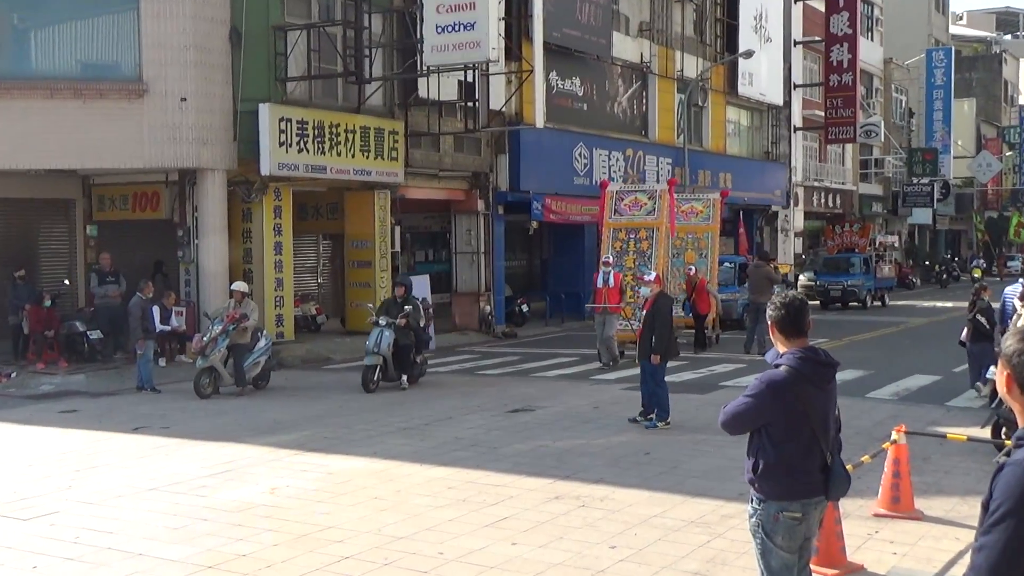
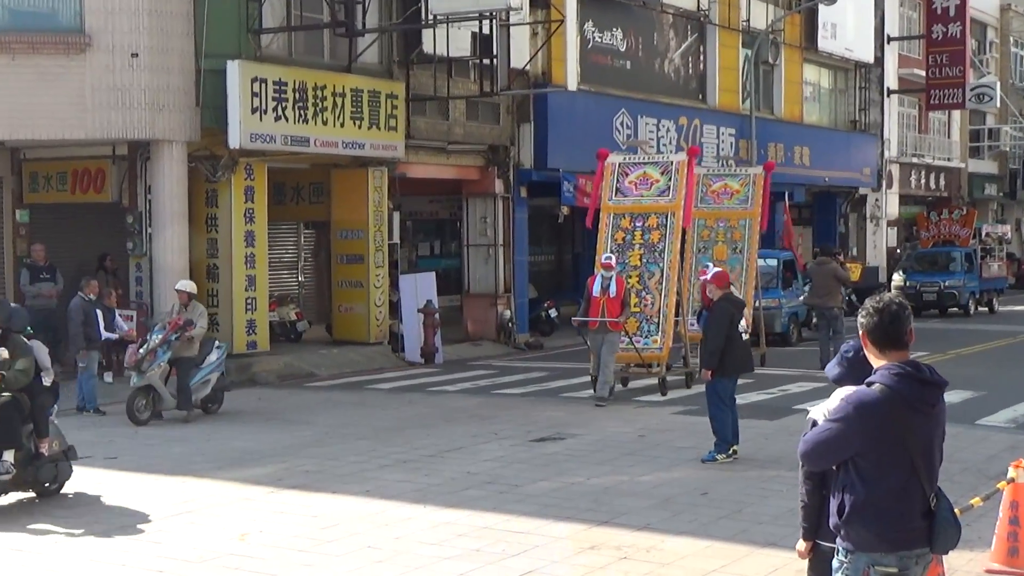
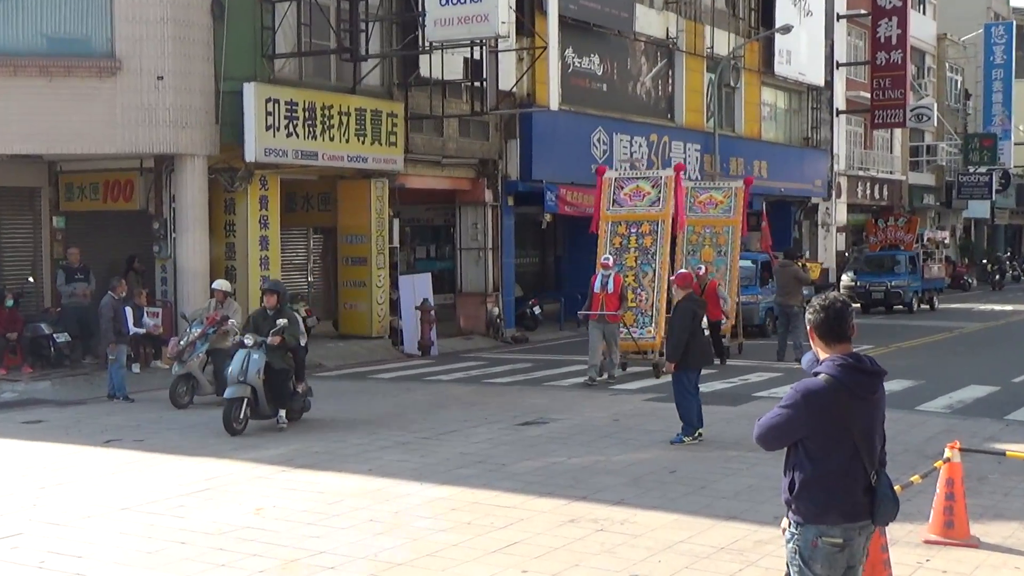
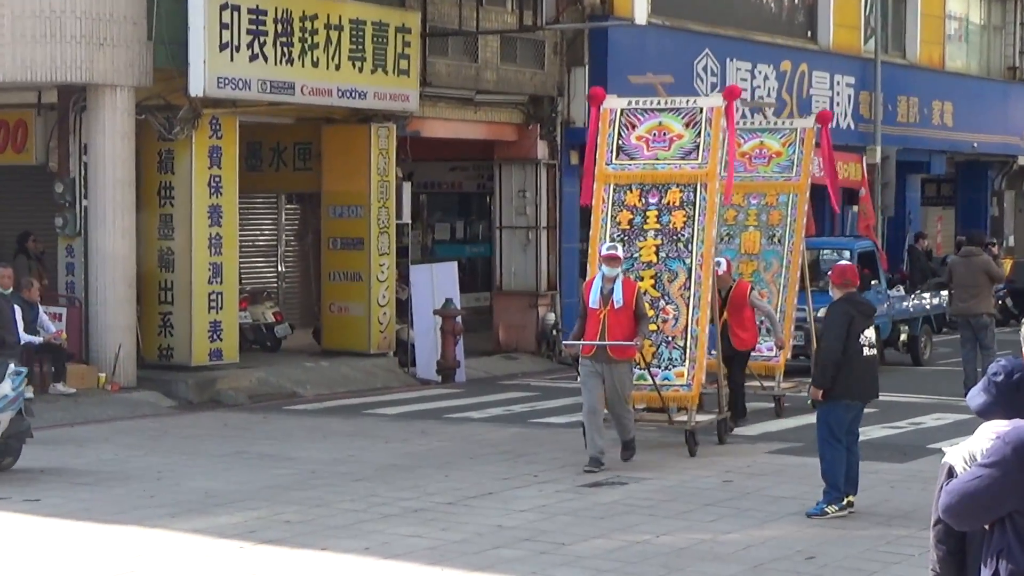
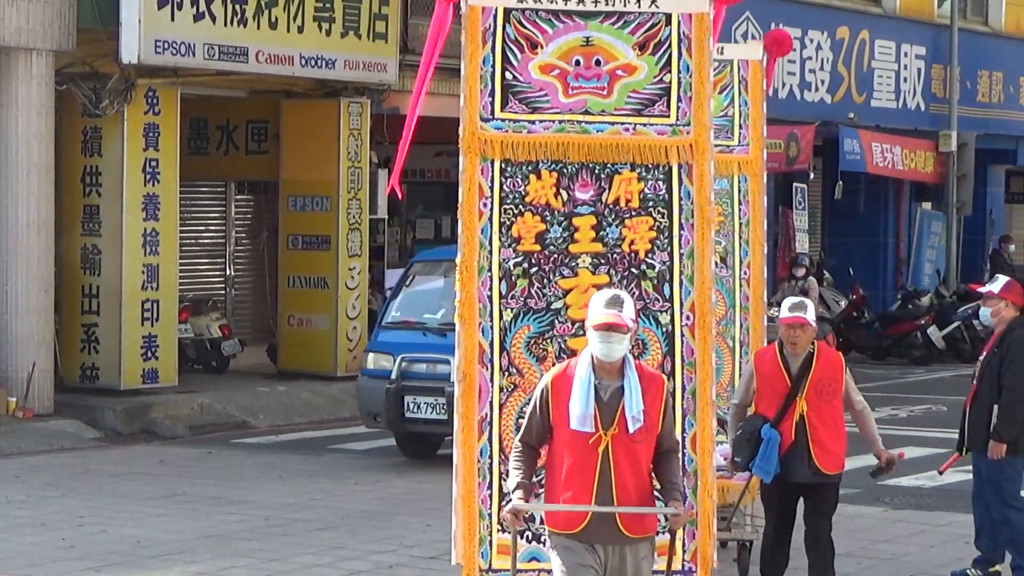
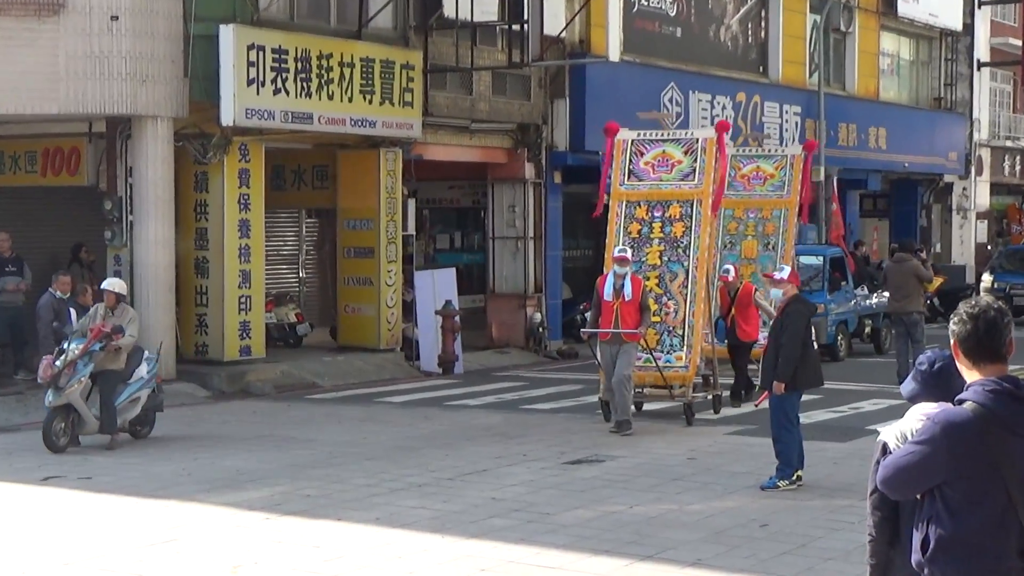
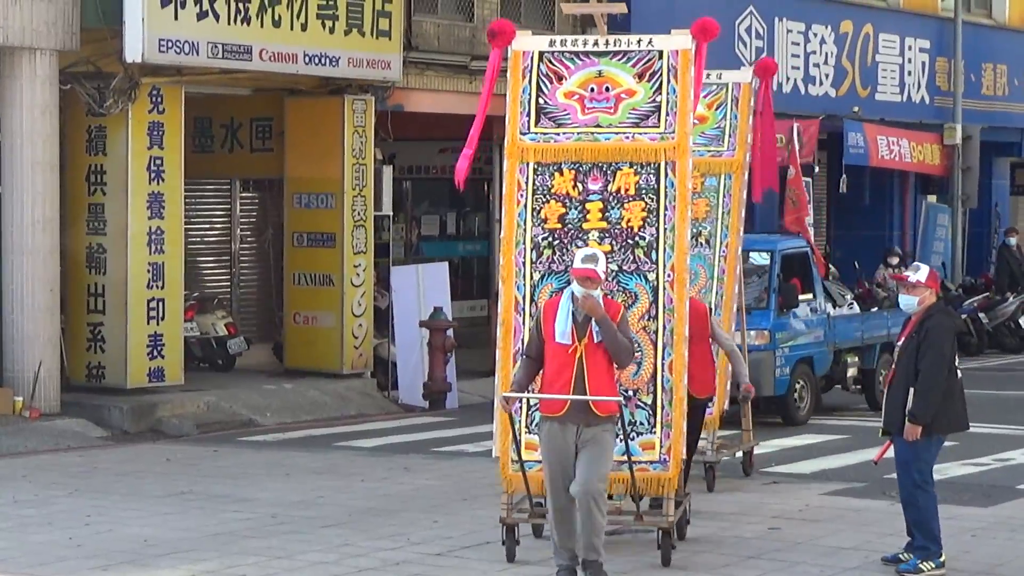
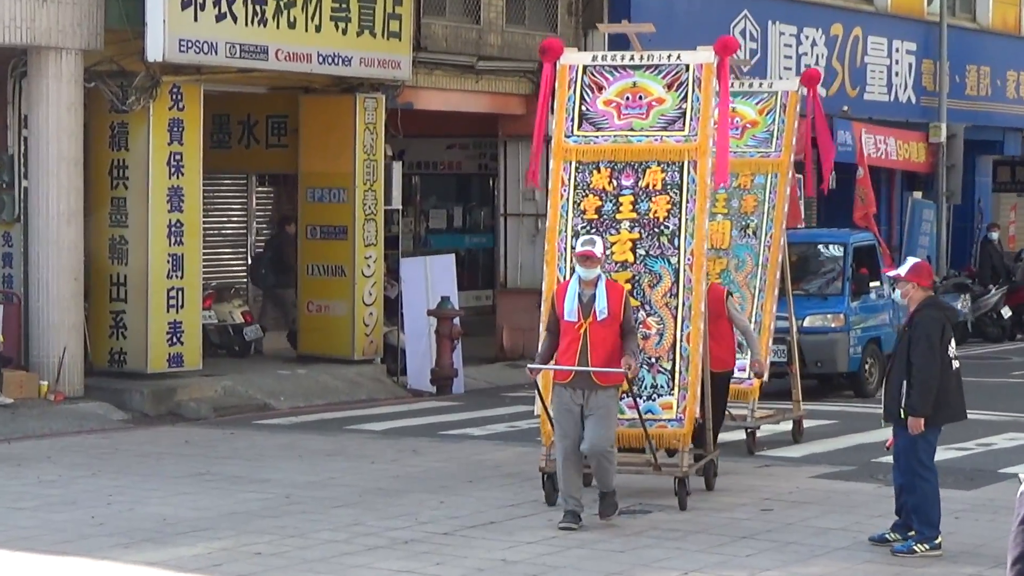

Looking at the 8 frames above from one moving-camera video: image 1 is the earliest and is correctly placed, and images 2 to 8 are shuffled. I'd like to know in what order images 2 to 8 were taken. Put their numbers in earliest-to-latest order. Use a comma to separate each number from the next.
3, 2, 6, 4, 8, 7, 5
